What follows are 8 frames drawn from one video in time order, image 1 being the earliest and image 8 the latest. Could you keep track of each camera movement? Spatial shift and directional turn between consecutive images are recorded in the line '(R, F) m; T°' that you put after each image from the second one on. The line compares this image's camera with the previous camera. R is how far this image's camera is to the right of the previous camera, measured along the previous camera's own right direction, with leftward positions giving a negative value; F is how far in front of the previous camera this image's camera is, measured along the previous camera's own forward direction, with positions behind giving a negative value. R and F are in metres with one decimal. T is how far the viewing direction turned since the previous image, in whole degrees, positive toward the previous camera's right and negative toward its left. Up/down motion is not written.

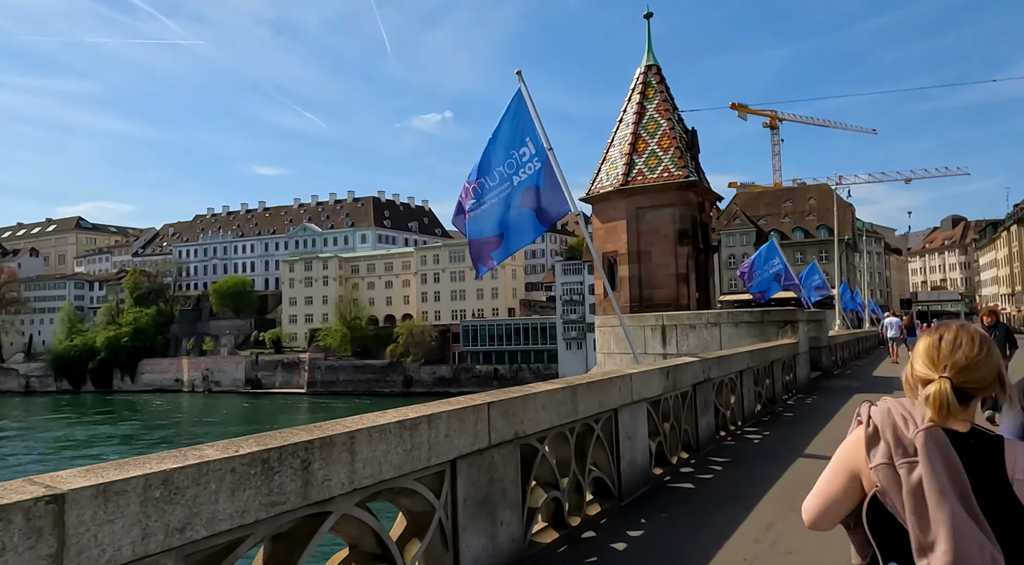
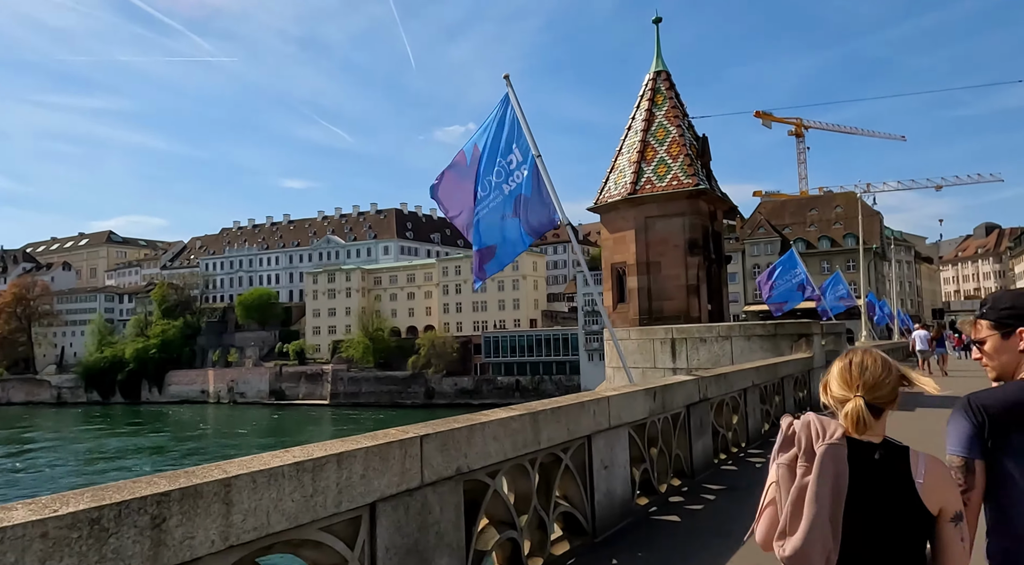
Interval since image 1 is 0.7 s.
(+0.3, +0.3) m; -2°
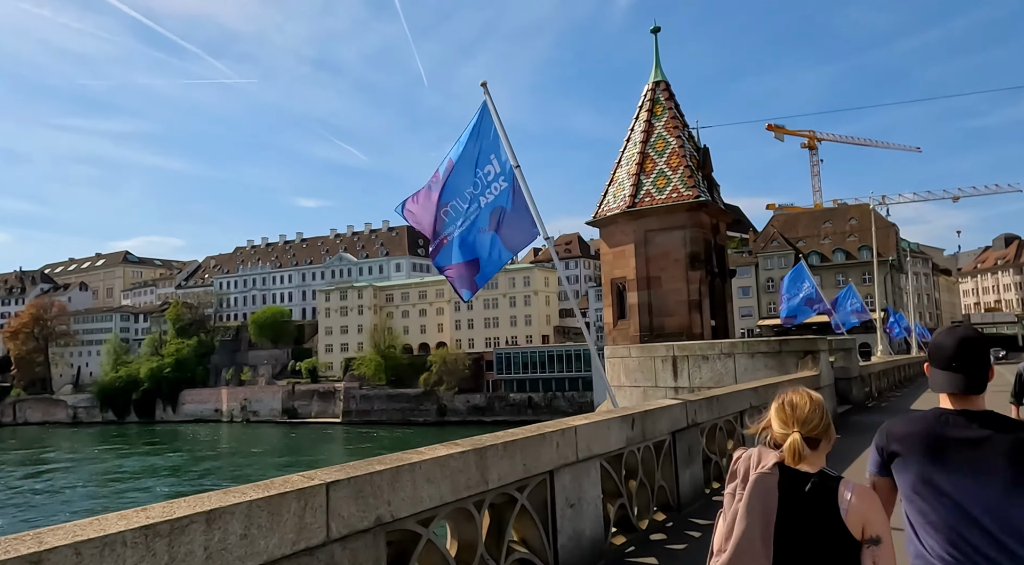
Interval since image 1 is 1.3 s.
(+0.3, +0.4) m; -1°
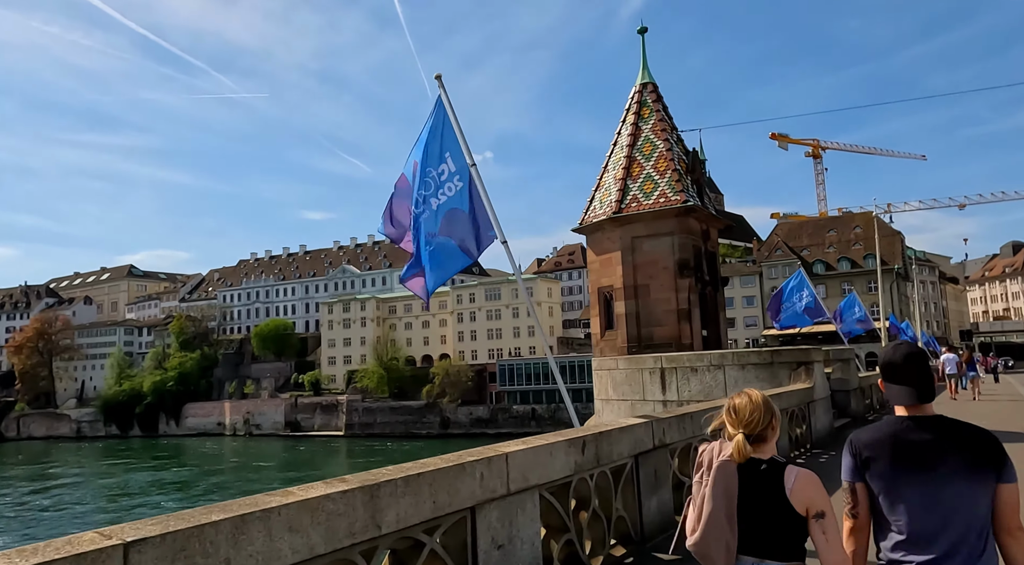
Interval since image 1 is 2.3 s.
(+0.4, +0.5) m; 0°
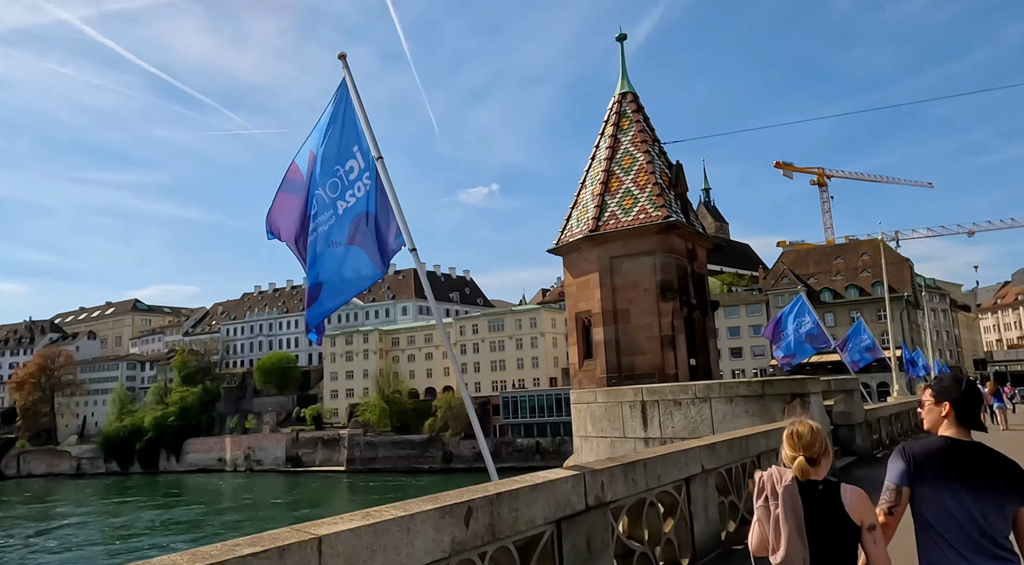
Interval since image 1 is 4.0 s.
(+0.6, +1.1) m; -1°
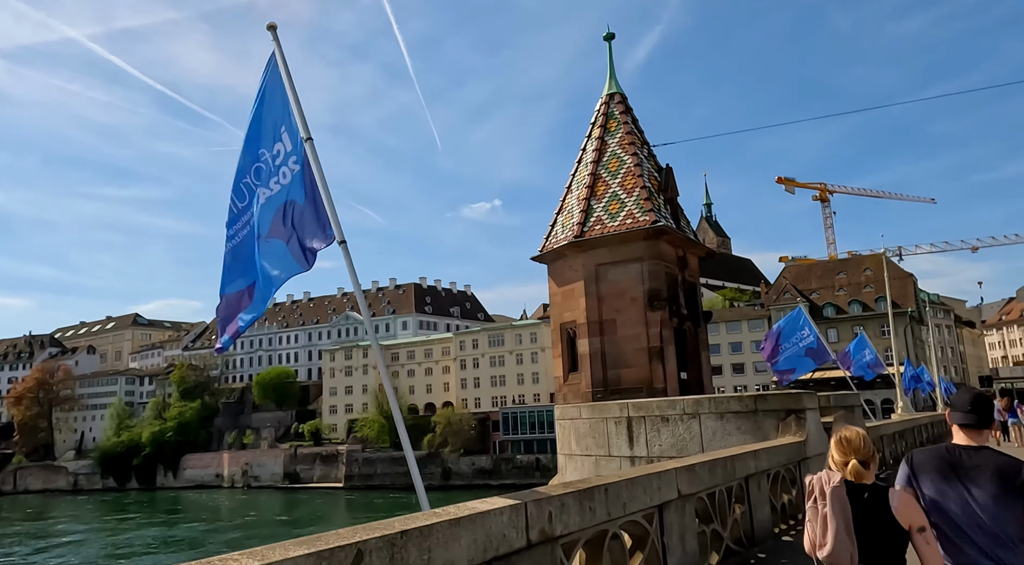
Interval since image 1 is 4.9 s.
(+0.3, +0.6) m; 0°
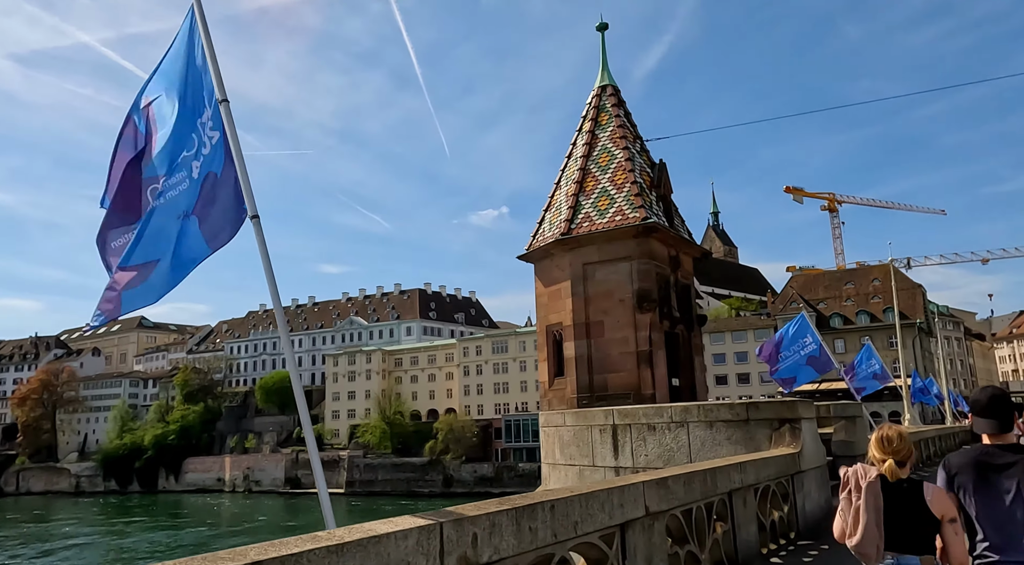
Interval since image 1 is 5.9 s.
(+0.3, +0.5) m; -1°
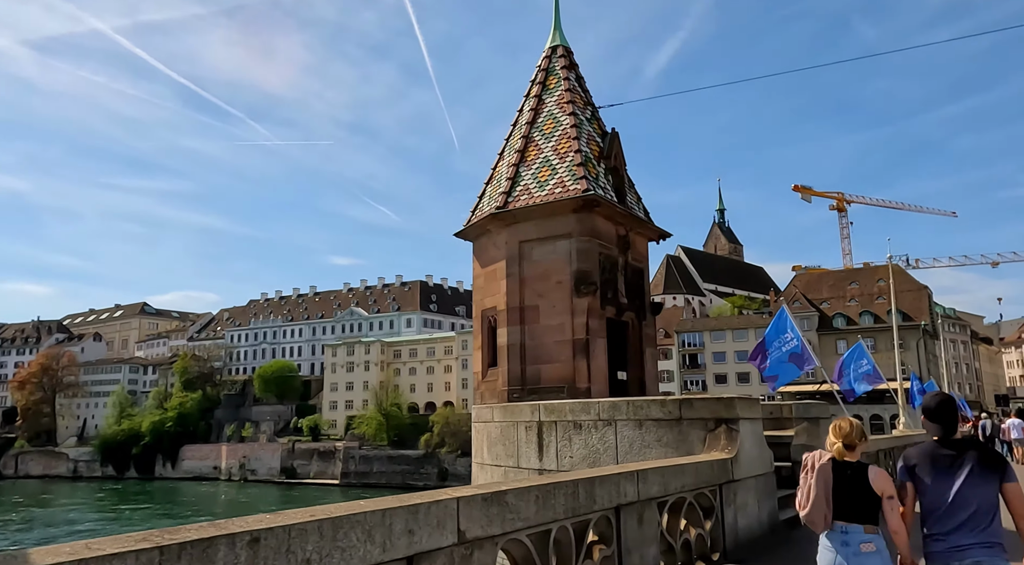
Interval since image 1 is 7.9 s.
(+0.9, +1.0) m; -1°
